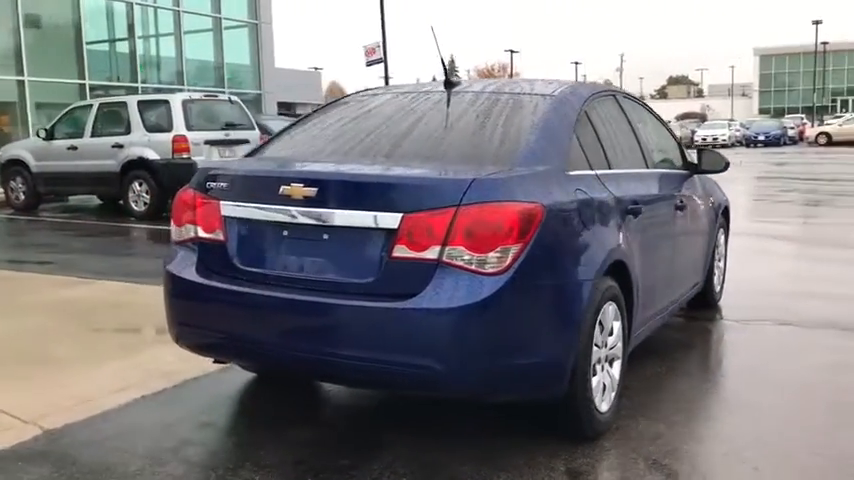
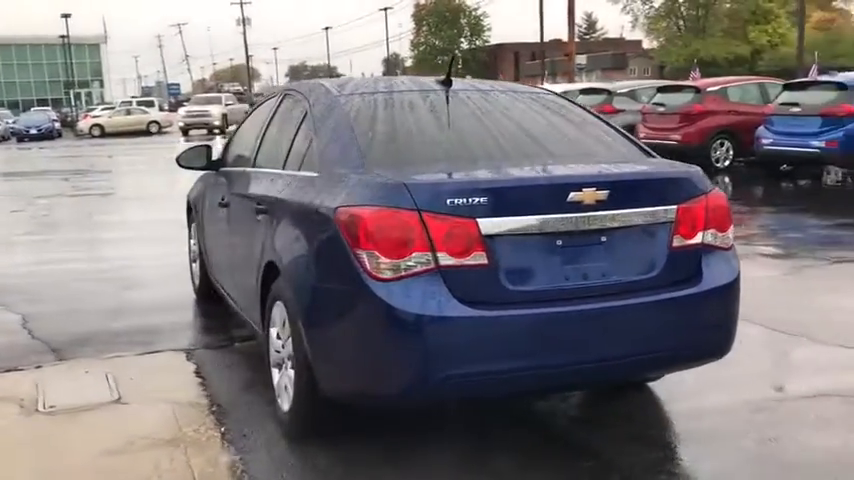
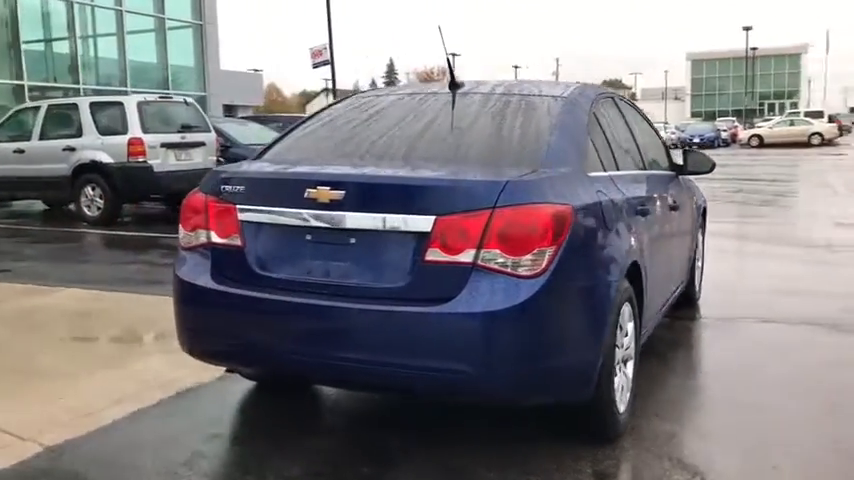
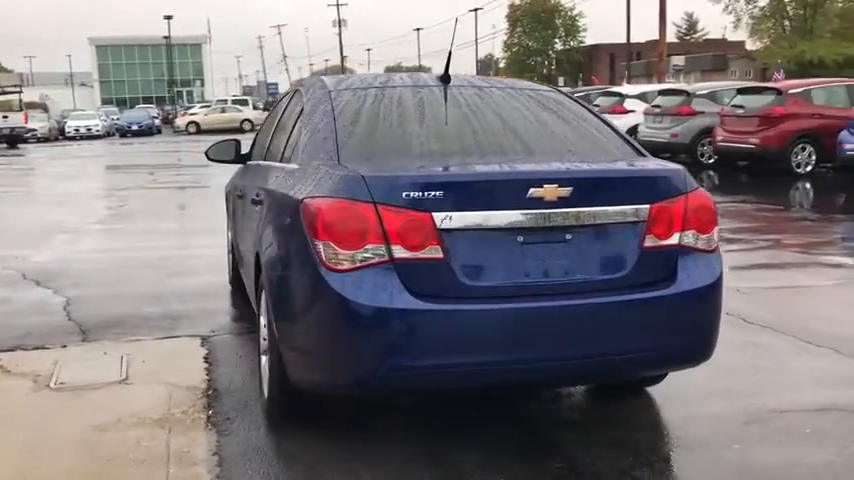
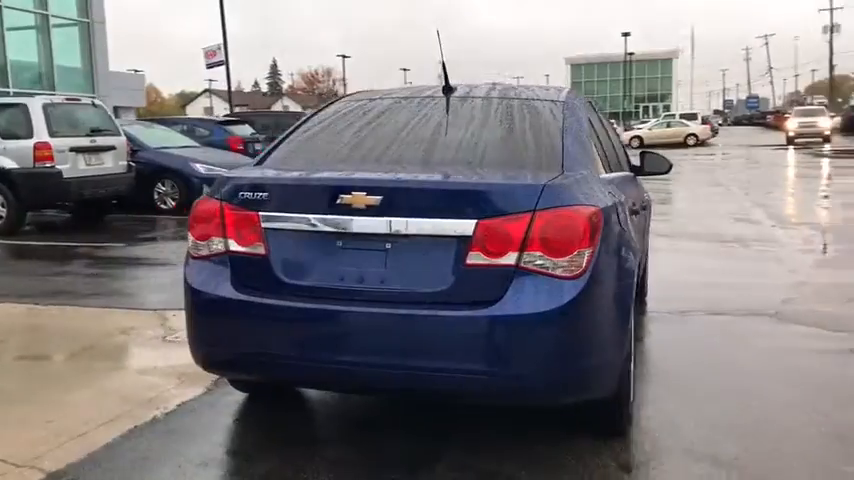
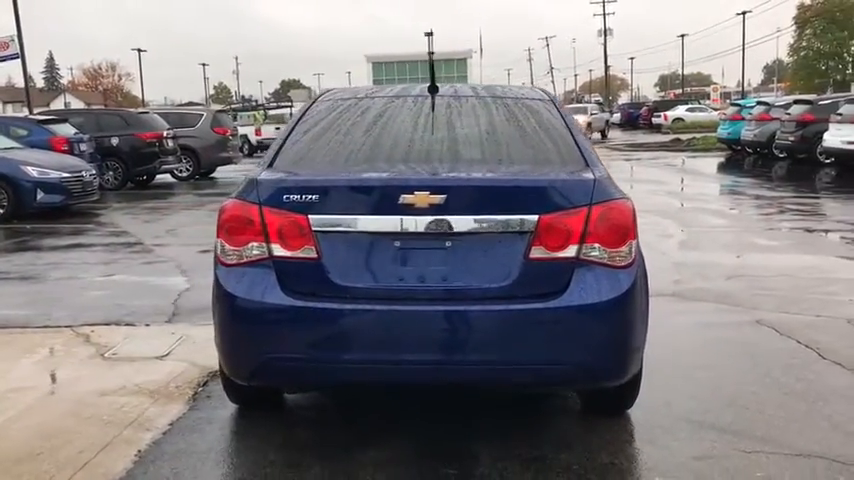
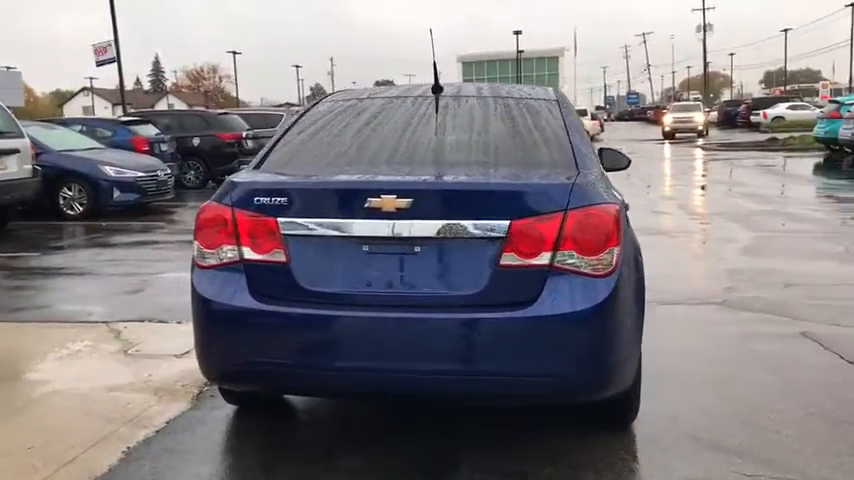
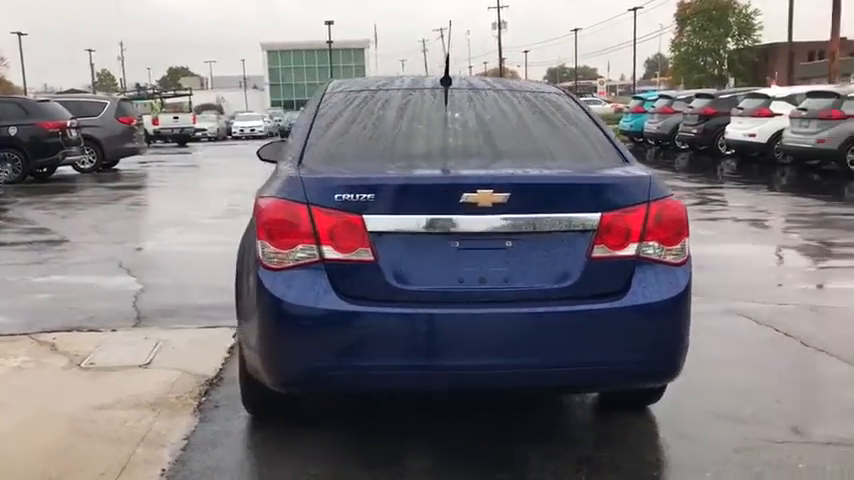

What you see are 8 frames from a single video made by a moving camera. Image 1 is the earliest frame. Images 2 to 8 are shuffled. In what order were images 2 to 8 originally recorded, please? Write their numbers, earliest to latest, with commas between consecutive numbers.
3, 5, 7, 6, 8, 4, 2
